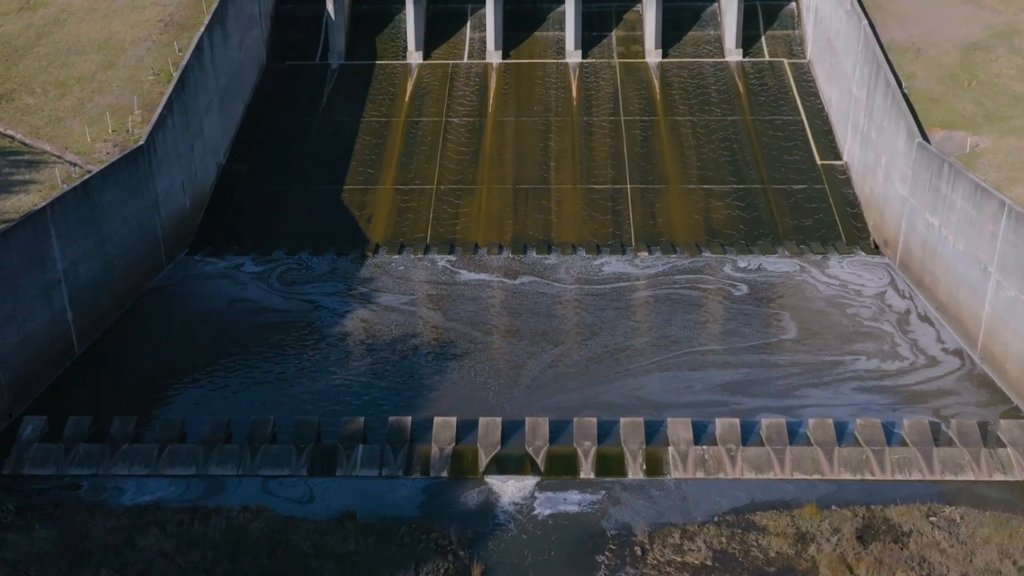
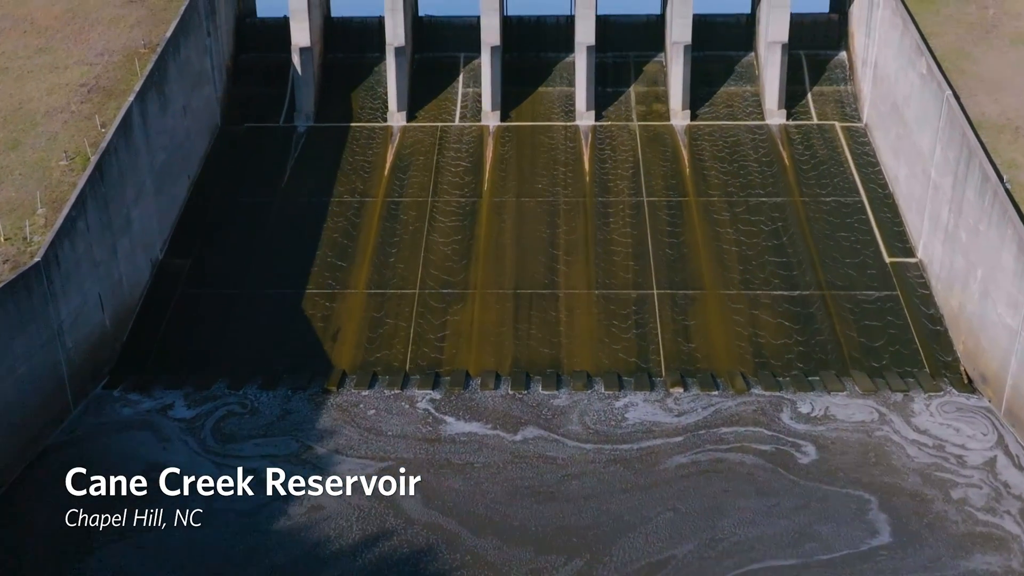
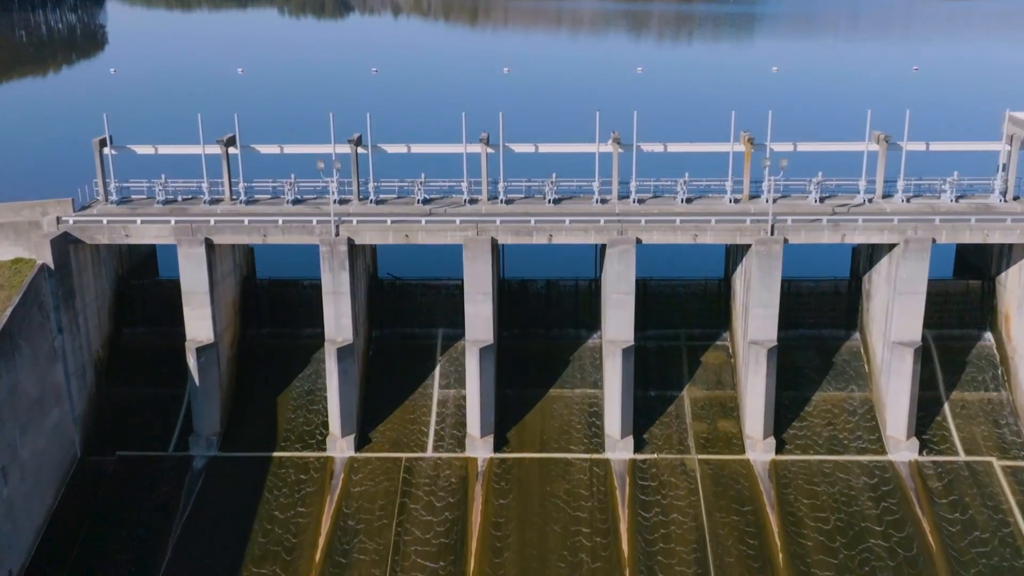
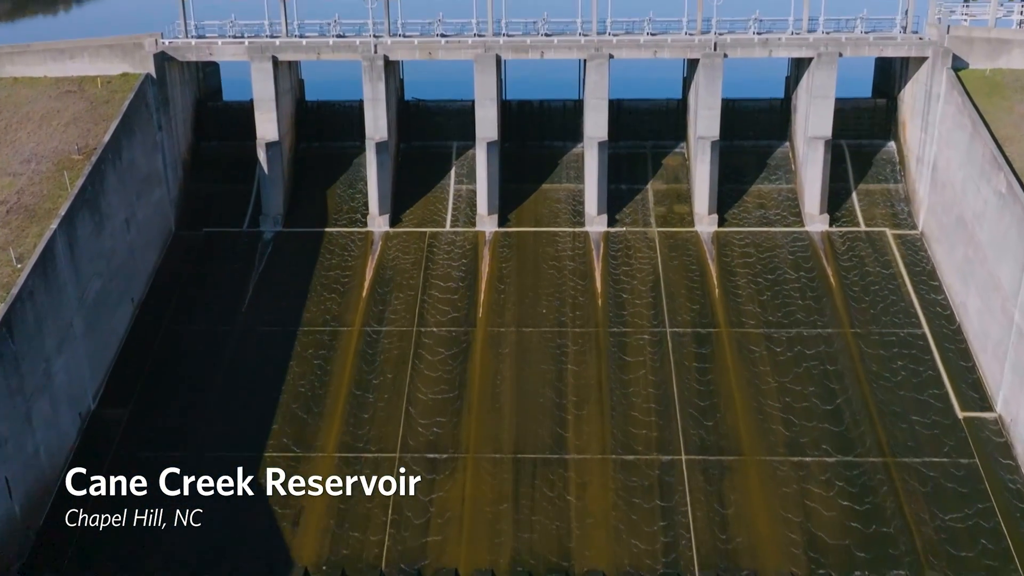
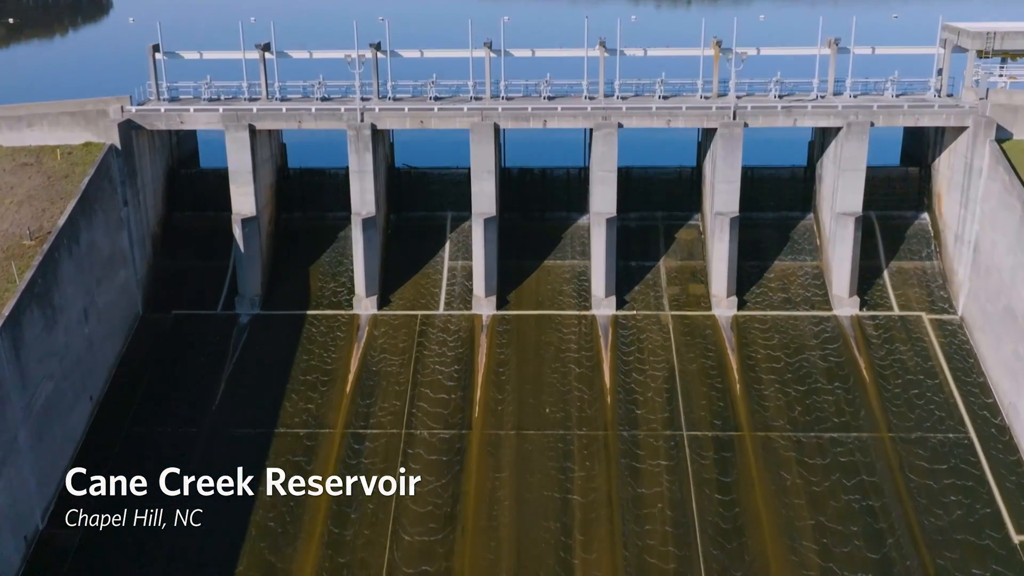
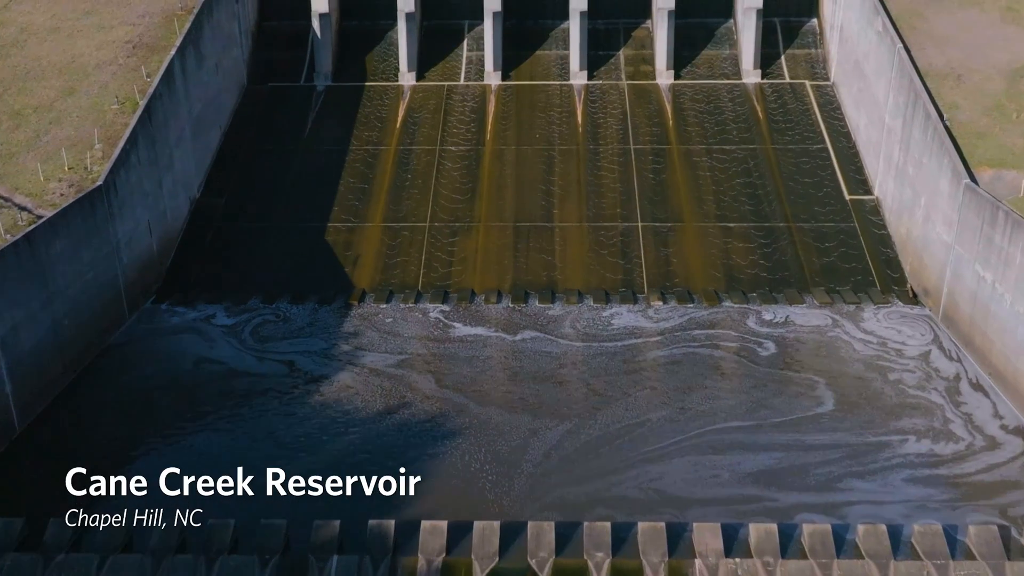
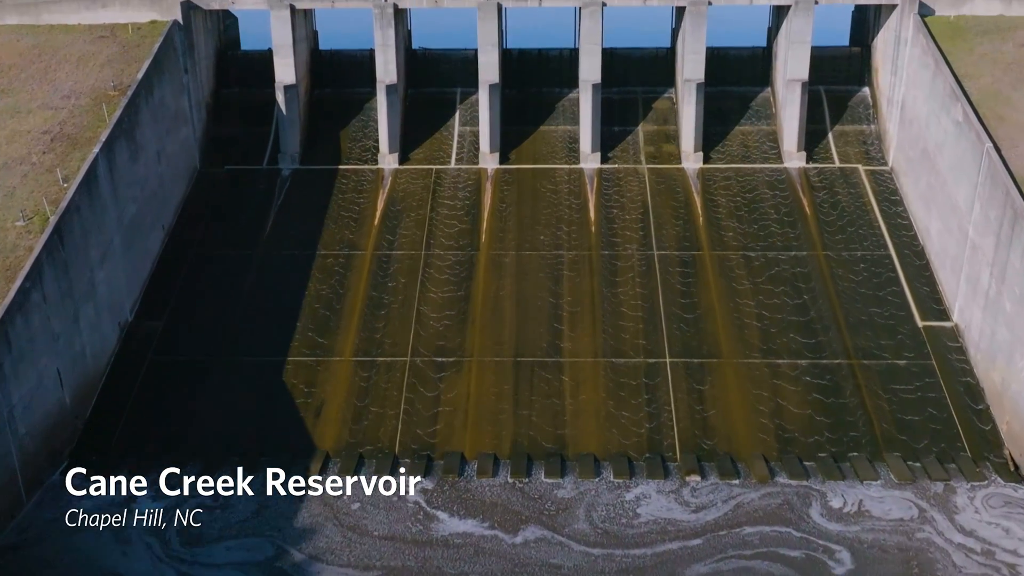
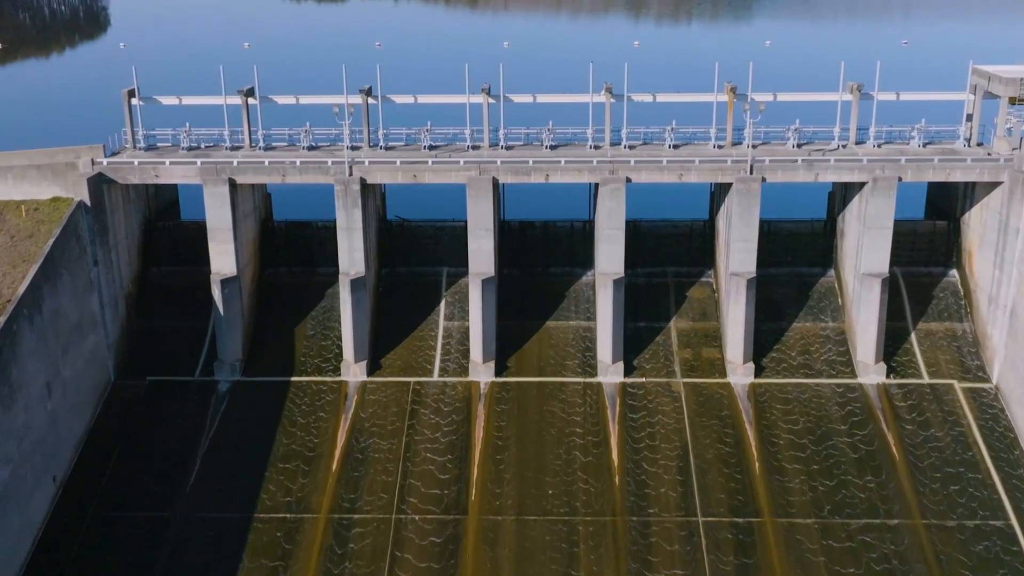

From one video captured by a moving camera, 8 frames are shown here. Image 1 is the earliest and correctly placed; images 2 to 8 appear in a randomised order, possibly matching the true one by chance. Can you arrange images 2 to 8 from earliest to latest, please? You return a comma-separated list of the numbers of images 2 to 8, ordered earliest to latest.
6, 2, 7, 4, 5, 8, 3
